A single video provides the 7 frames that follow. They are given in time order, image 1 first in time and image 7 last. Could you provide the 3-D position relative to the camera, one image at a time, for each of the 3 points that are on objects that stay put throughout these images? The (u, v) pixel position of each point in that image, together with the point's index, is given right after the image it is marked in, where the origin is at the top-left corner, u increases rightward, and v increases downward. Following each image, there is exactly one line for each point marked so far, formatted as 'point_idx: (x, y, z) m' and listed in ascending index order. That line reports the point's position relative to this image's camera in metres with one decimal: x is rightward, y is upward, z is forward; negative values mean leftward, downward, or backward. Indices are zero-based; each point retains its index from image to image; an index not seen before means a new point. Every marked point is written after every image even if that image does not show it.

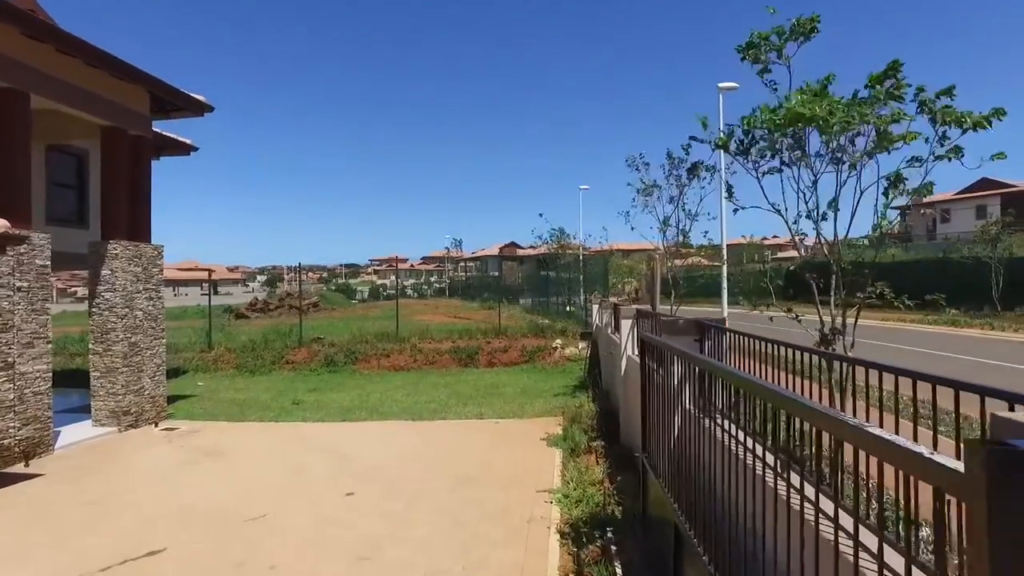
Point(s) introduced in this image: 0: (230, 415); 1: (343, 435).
0: (-4.6, -2.0, +10.9) m
1: (-2.3, -2.0, +9.2) m
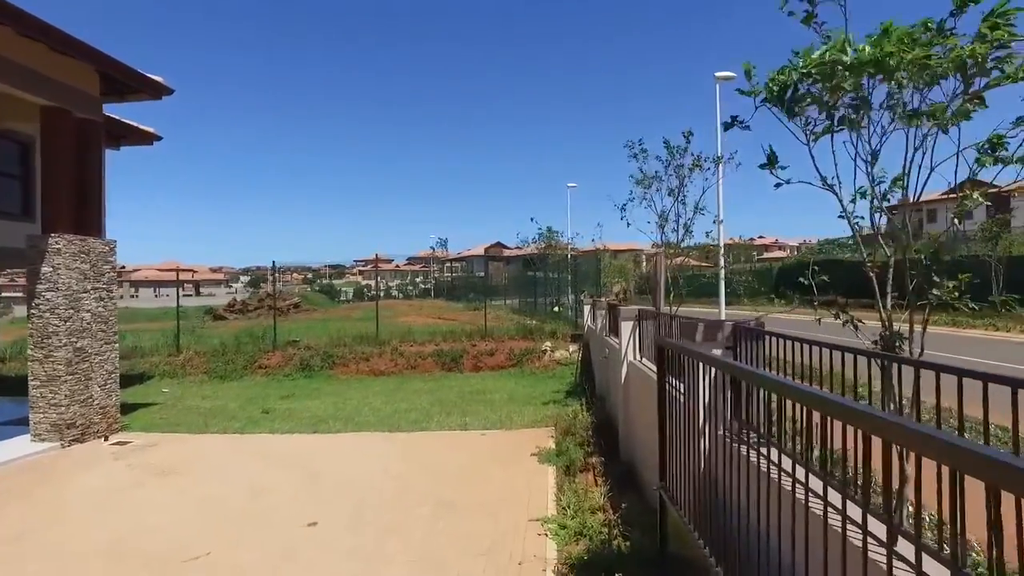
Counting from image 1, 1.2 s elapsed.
0: (-4.8, -2.0, +10.1) m
1: (-2.5, -2.0, +8.3) m
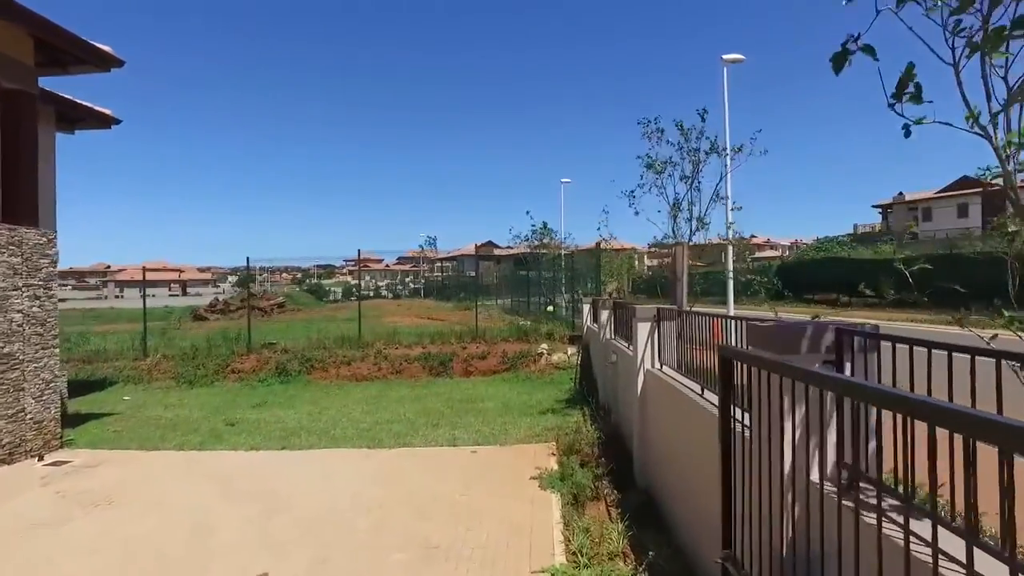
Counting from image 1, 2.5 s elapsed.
0: (-4.9, -2.0, +8.9) m
1: (-2.6, -2.0, +7.2) m
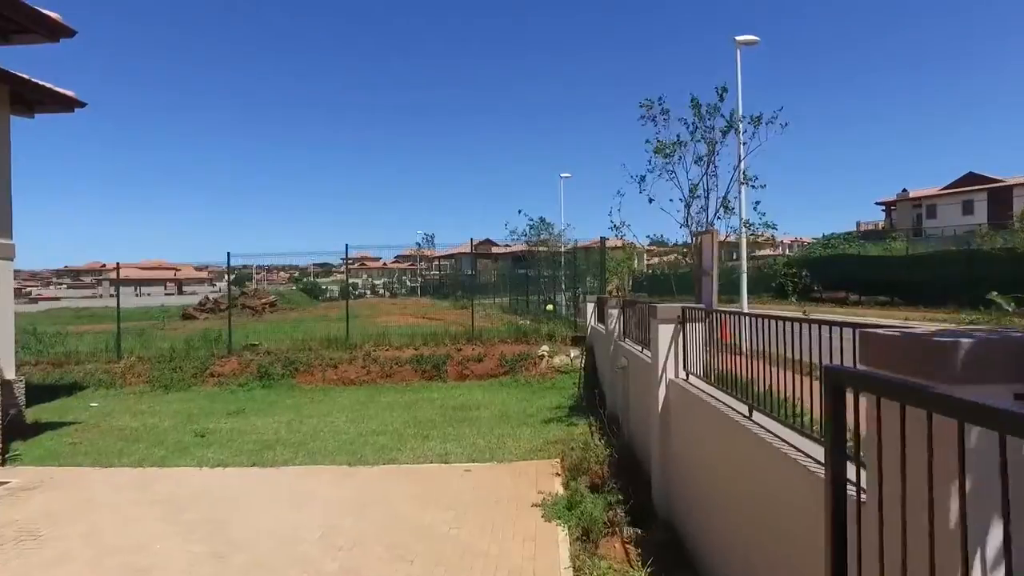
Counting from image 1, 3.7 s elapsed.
0: (-4.9, -2.0, +8.0) m
1: (-2.6, -1.9, +6.3) m
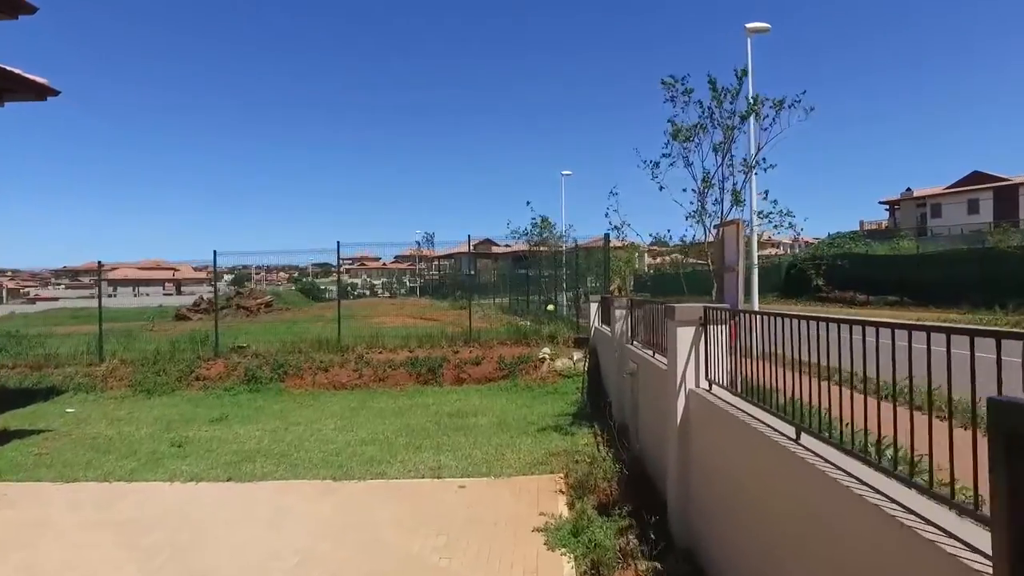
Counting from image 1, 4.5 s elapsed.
0: (-4.9, -1.9, +7.4) m
1: (-2.6, -1.9, +5.7) m
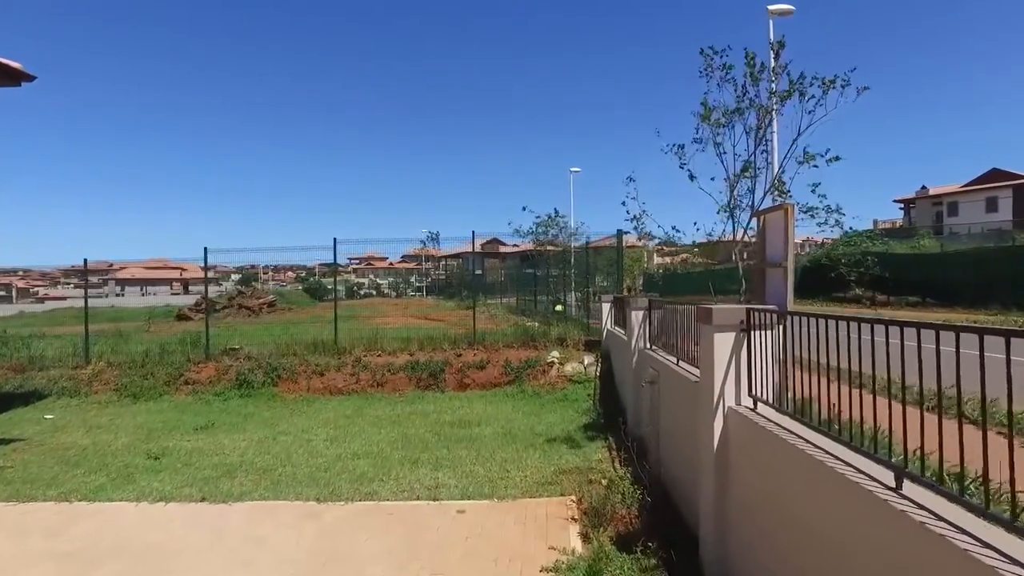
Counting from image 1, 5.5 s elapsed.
0: (-4.8, -1.9, +6.8) m
1: (-2.5, -1.9, +5.1) m
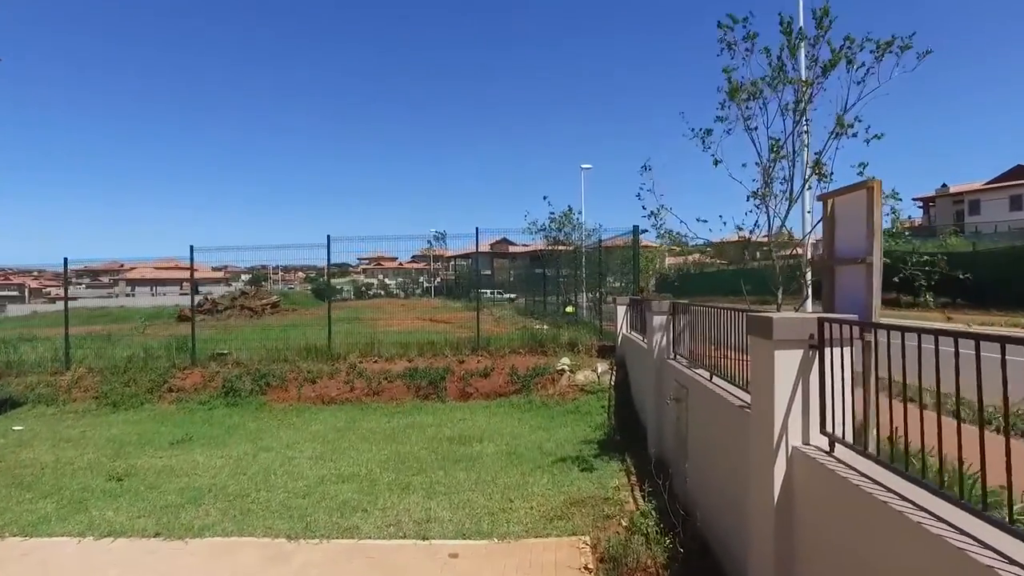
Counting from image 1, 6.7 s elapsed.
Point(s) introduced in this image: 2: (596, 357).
0: (-4.8, -1.9, +6.0) m
1: (-2.5, -1.9, +4.2) m
2: (+1.4, -1.2, +11.6) m
